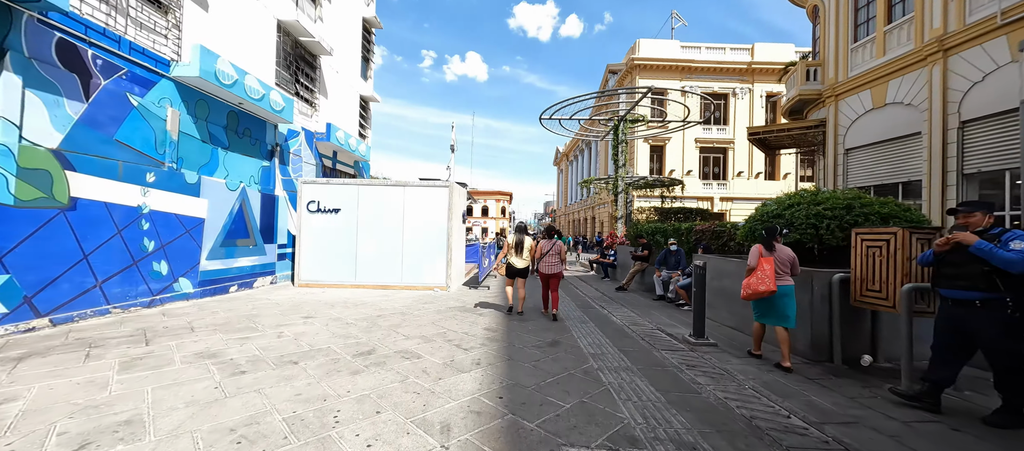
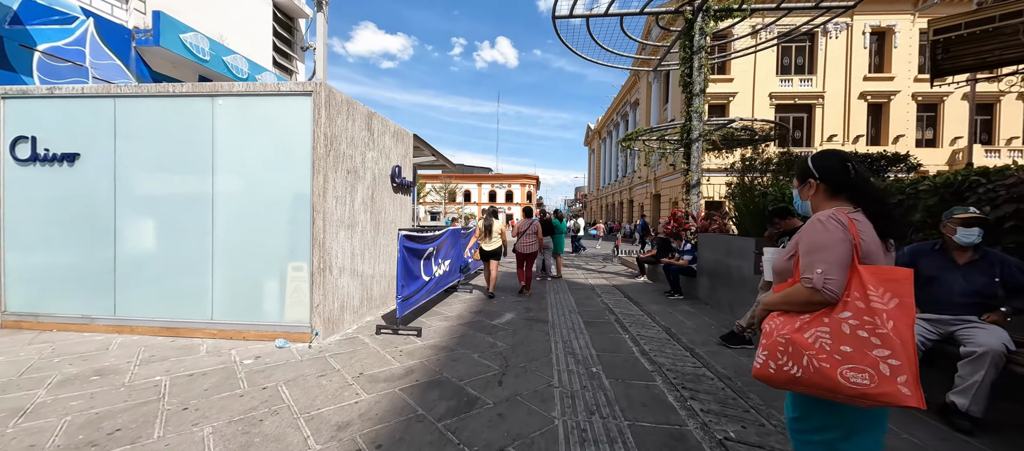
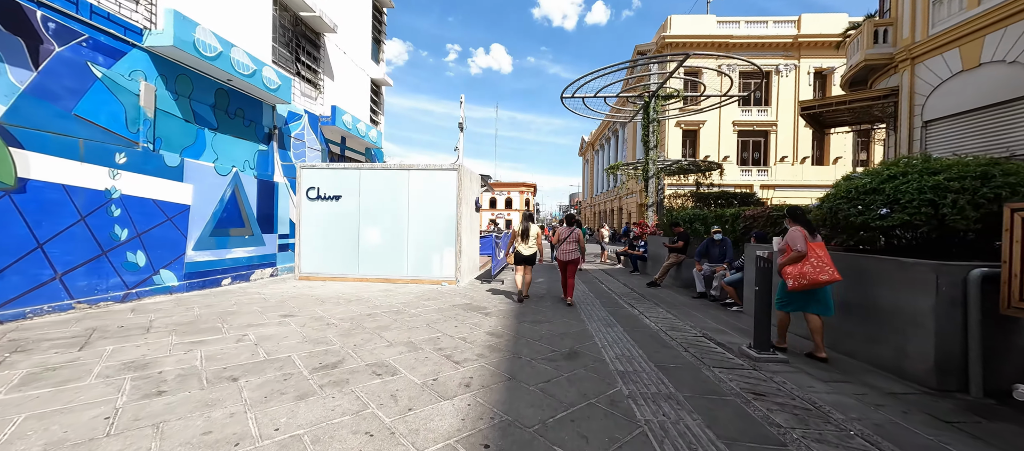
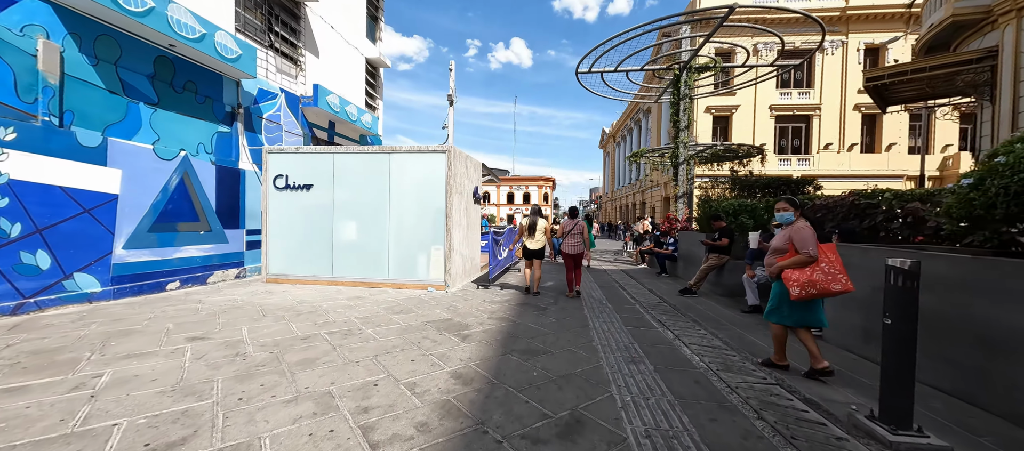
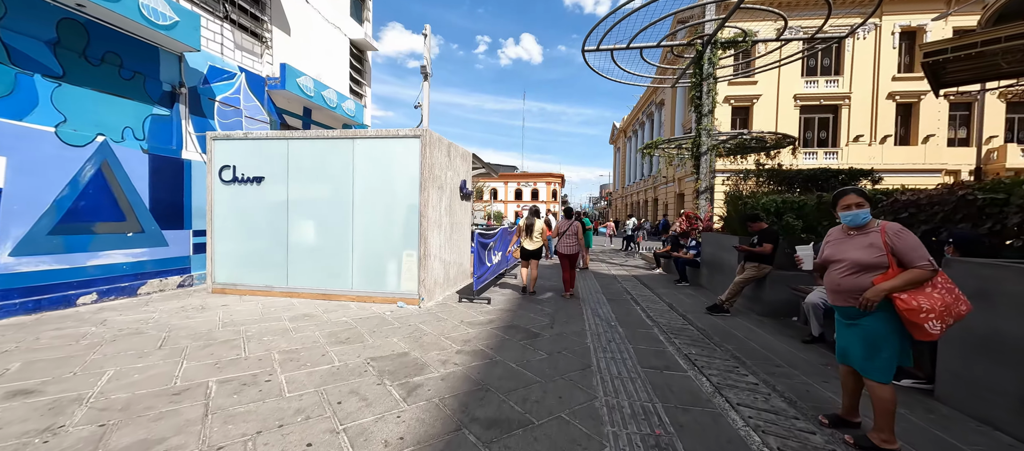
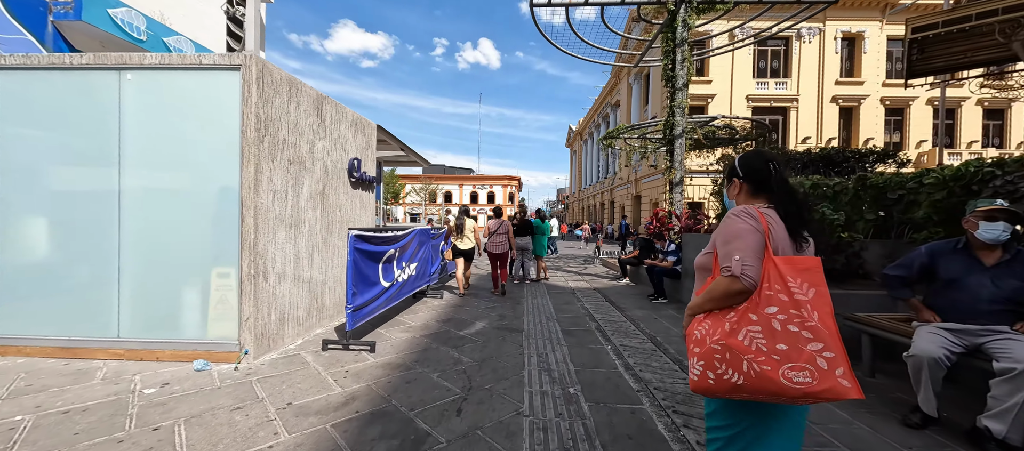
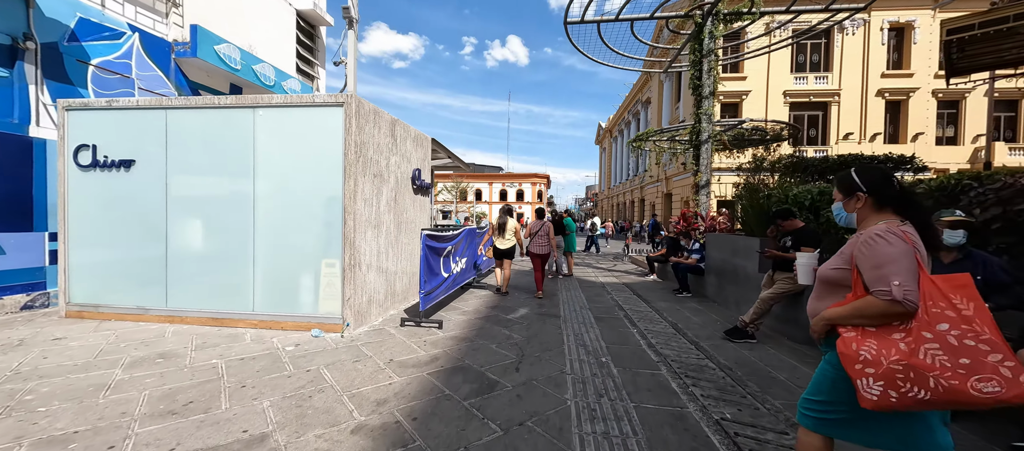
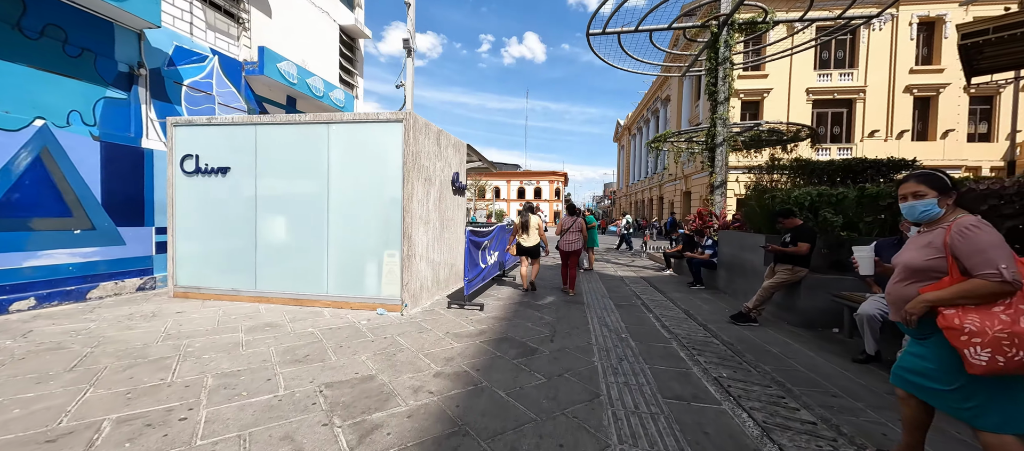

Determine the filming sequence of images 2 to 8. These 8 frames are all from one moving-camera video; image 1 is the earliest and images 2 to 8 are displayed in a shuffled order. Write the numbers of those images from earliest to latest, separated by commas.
3, 4, 5, 8, 7, 2, 6
